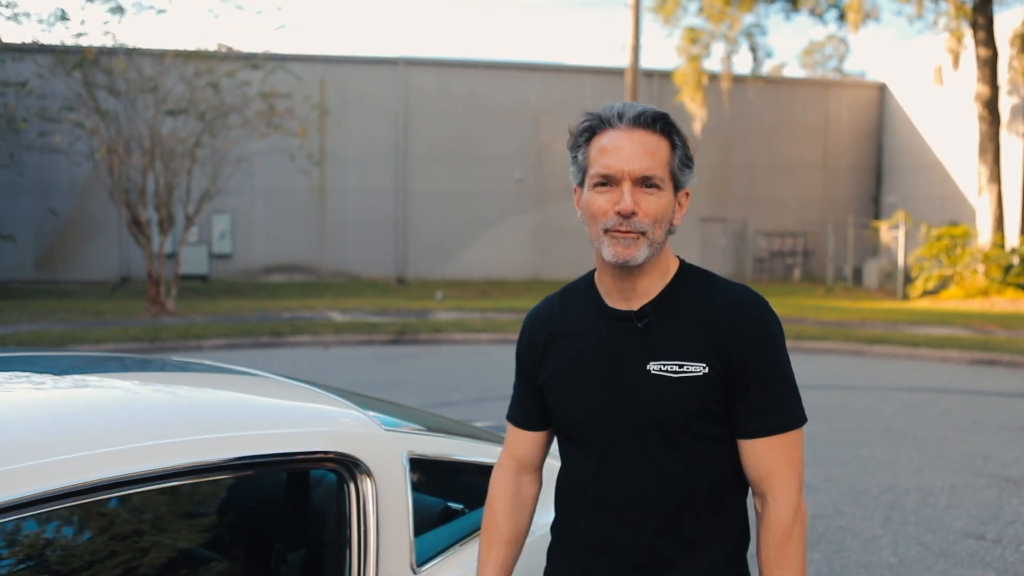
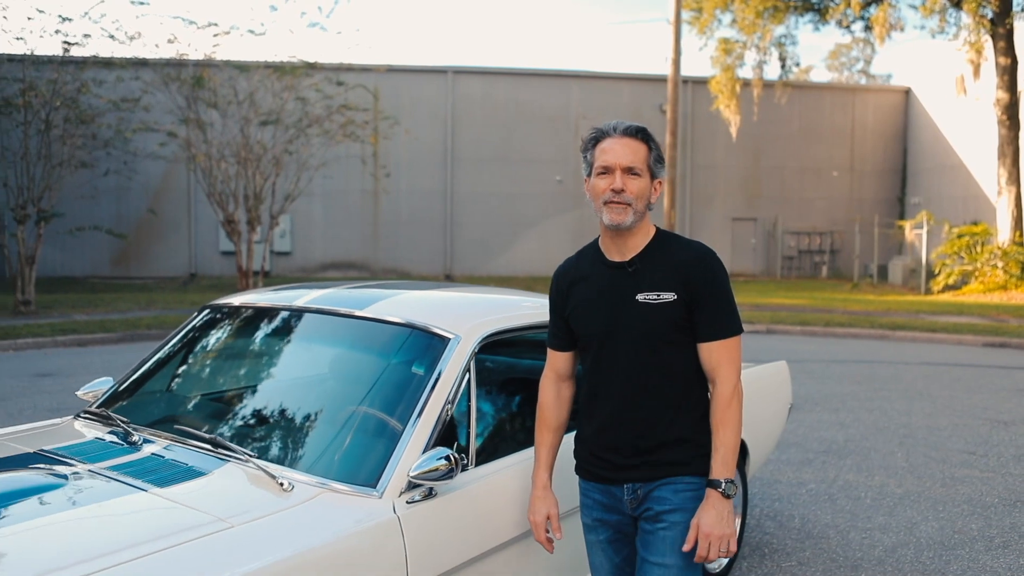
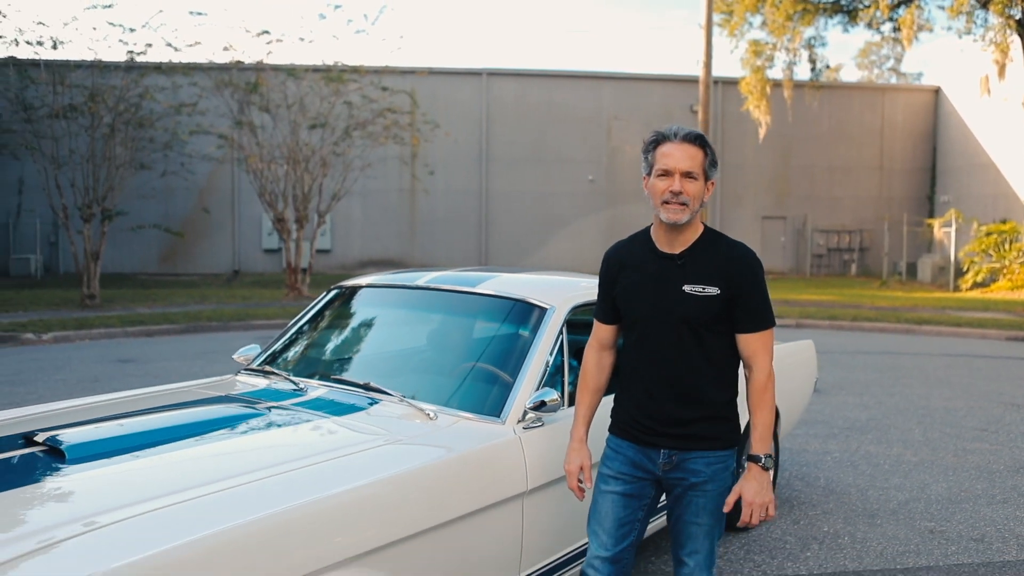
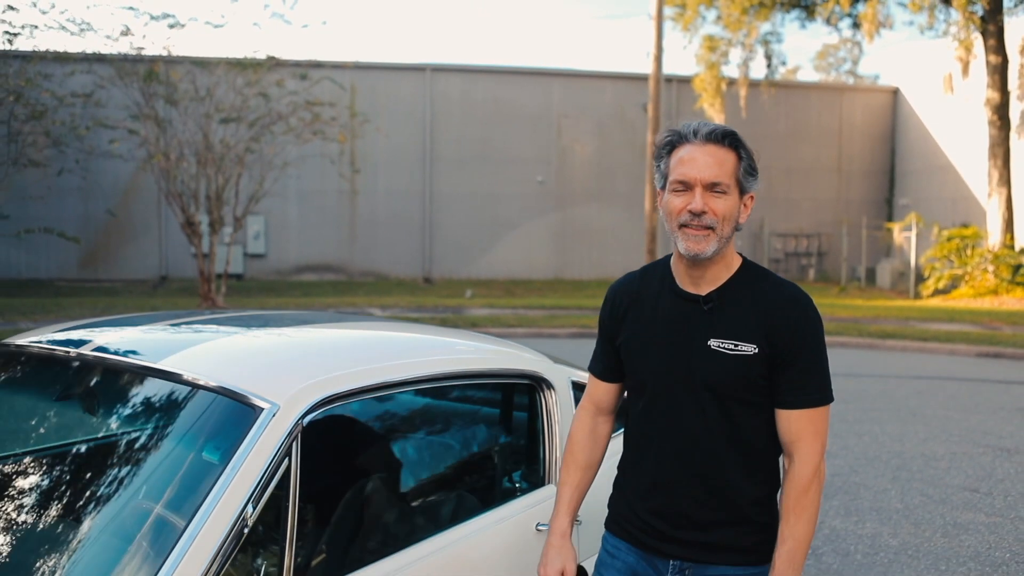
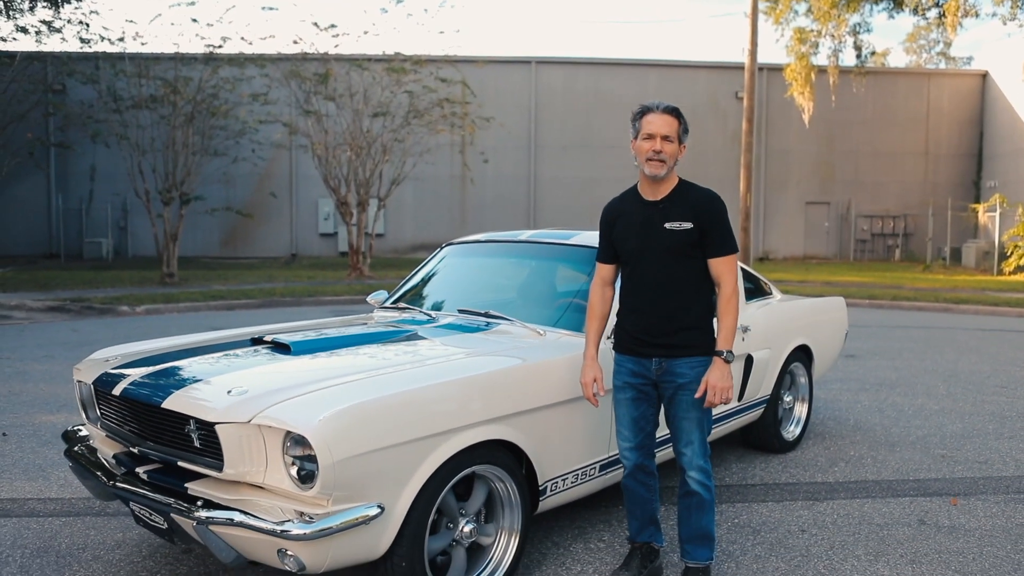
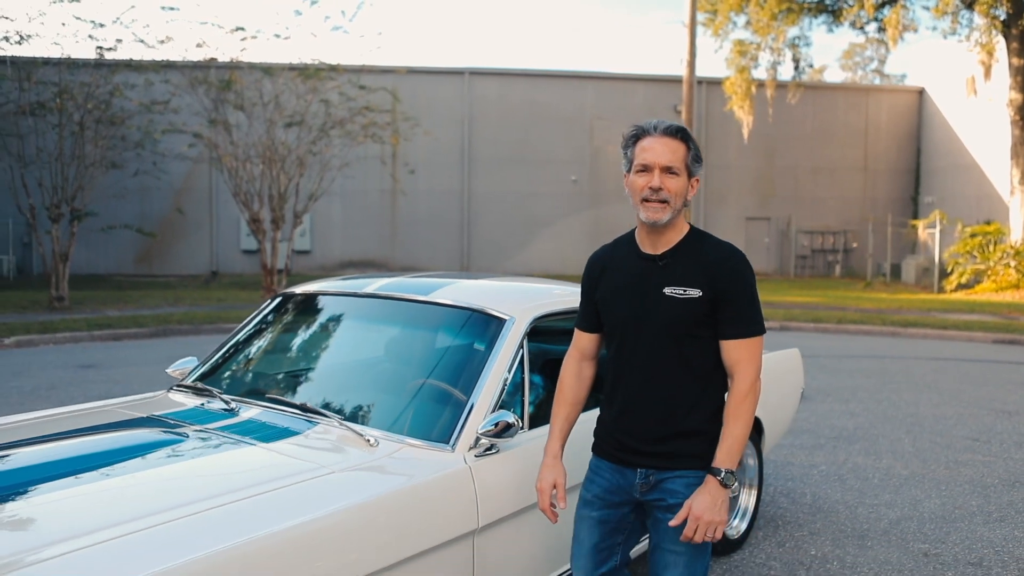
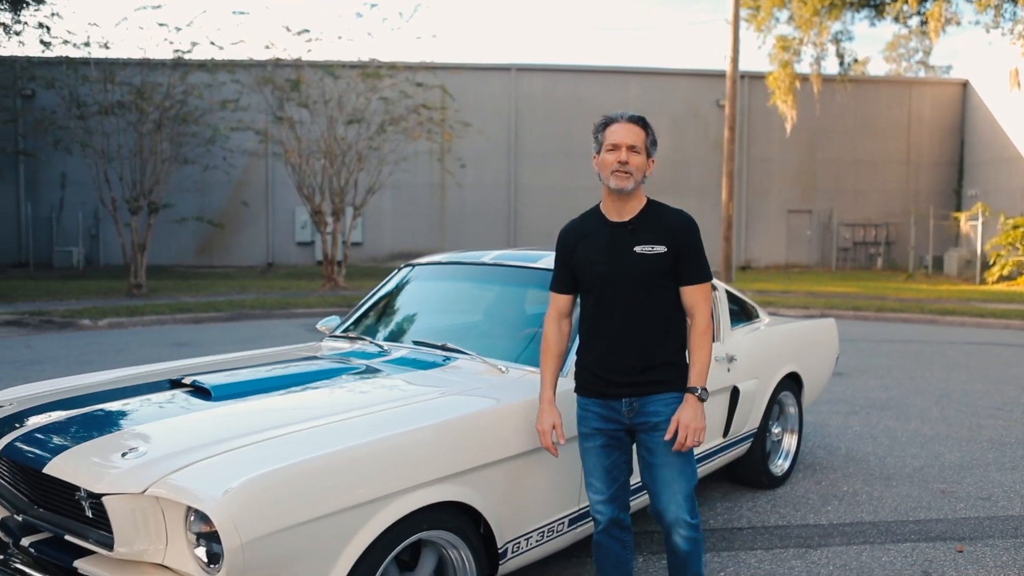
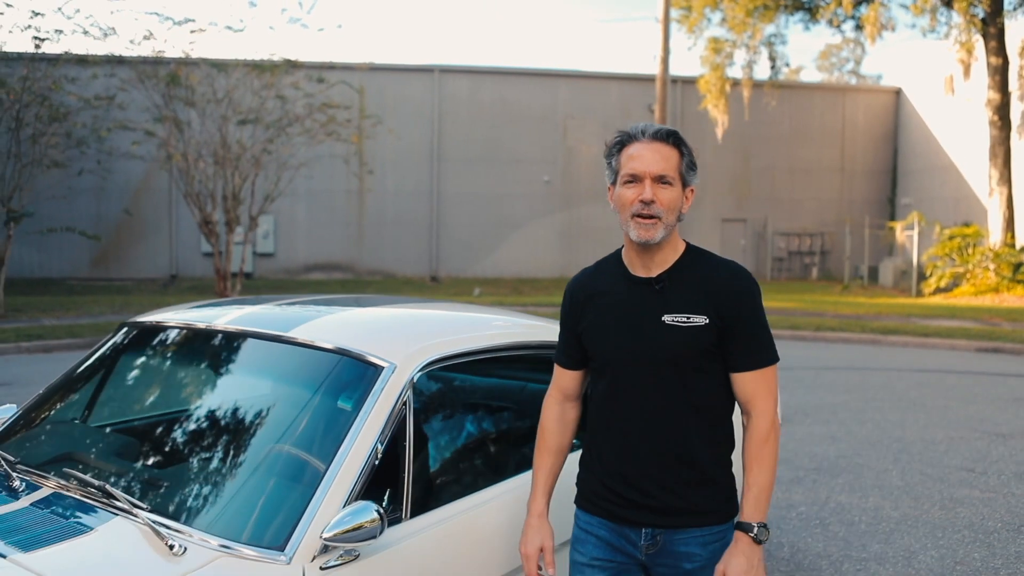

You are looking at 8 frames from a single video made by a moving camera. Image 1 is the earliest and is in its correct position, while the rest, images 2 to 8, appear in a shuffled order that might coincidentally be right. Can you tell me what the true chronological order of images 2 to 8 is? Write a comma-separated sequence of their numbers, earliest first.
4, 8, 2, 6, 3, 7, 5
